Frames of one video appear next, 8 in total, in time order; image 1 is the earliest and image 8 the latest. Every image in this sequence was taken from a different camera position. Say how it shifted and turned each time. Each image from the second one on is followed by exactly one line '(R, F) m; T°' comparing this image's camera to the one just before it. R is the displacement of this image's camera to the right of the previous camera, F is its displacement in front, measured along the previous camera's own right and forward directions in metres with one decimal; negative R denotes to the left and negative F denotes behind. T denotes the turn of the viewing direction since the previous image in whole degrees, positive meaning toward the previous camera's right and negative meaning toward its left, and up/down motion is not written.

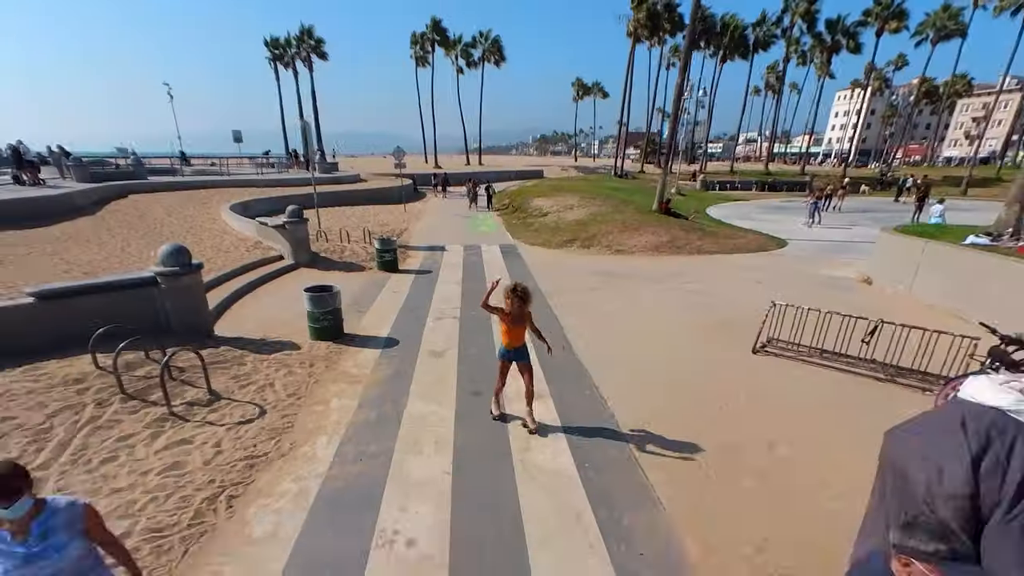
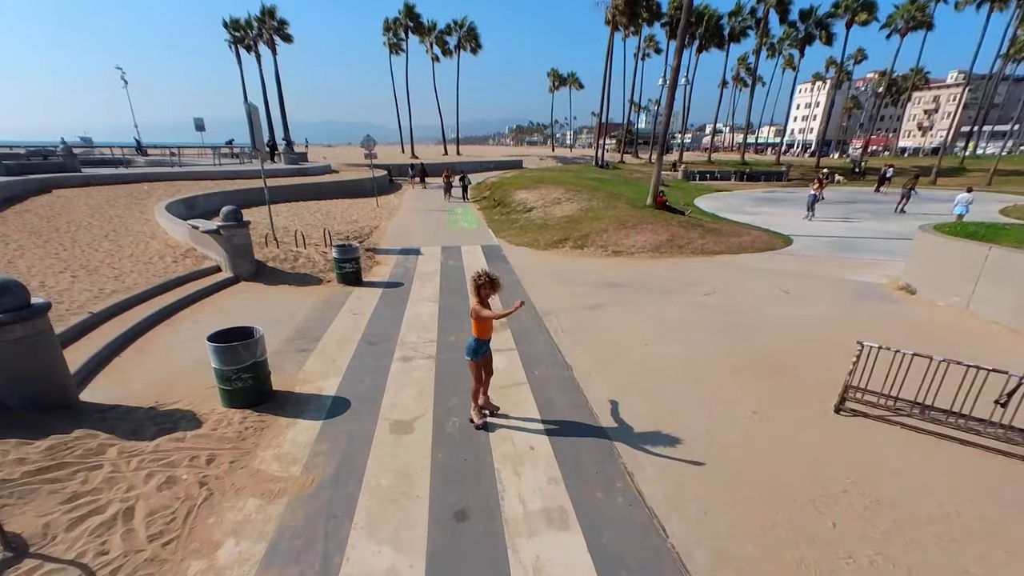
(-0.1, +1.8) m; +2°
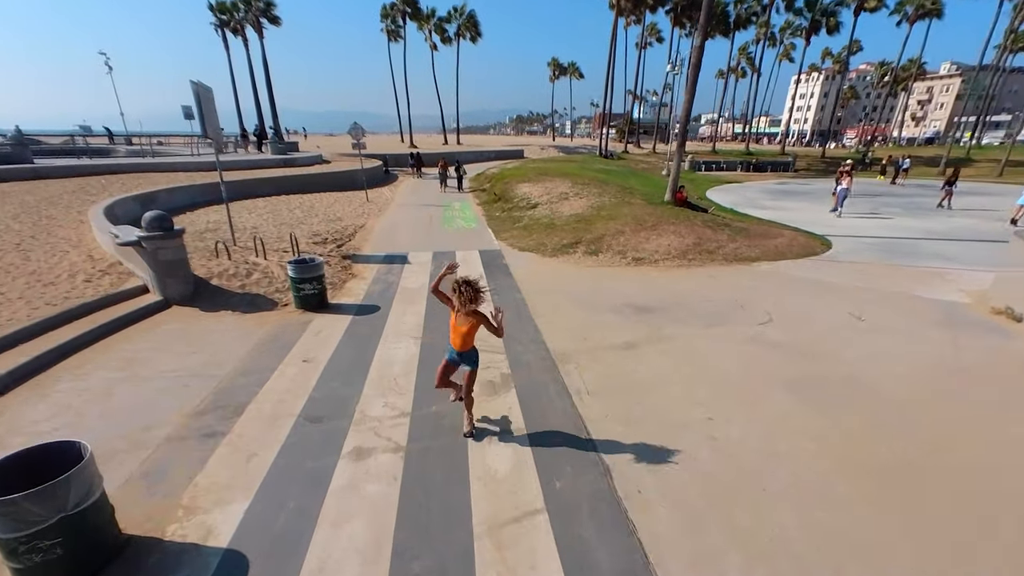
(-0.1, +2.0) m; 0°
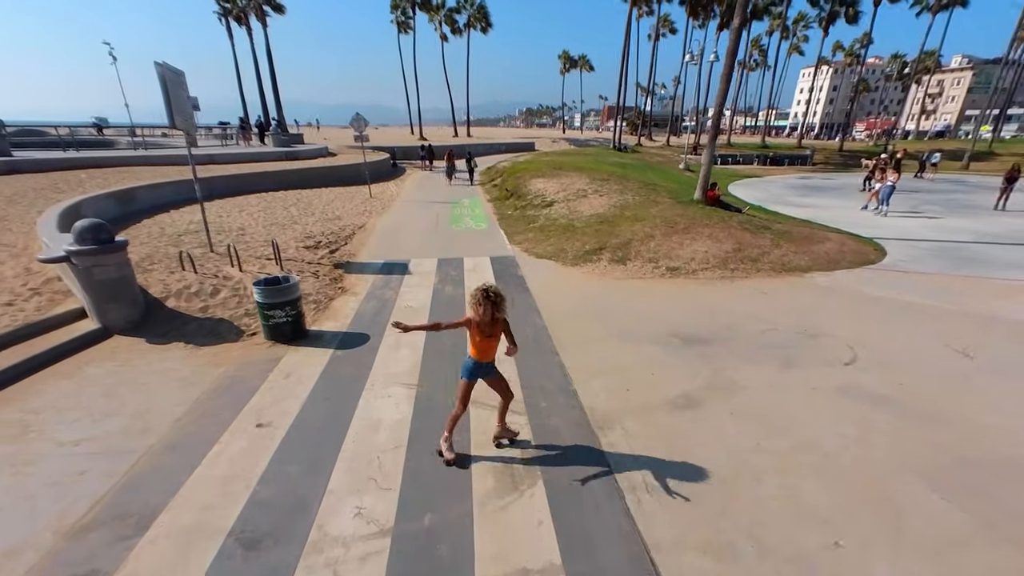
(-0.1, +1.5) m; -1°
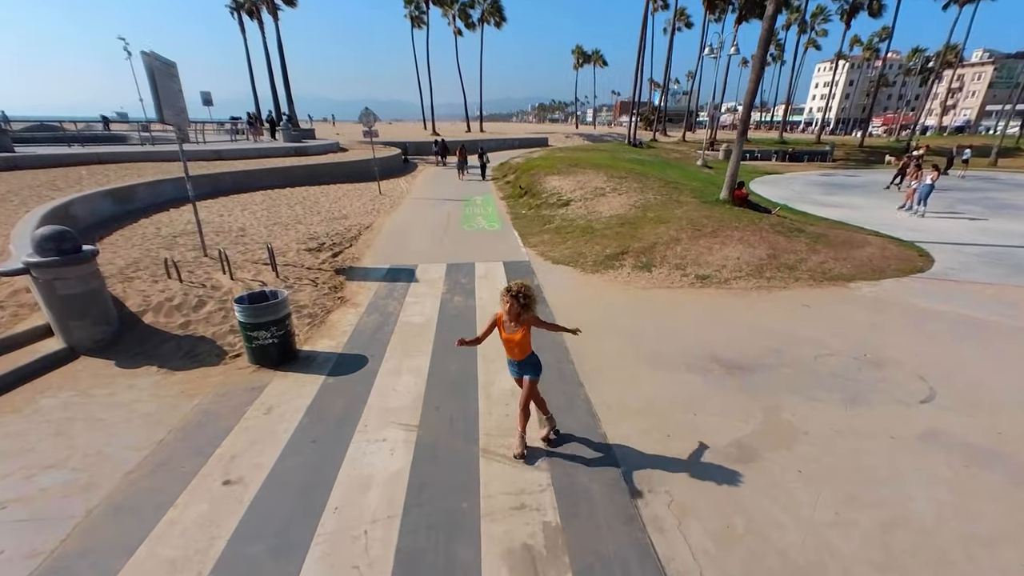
(-0.1, +0.8) m; -1°
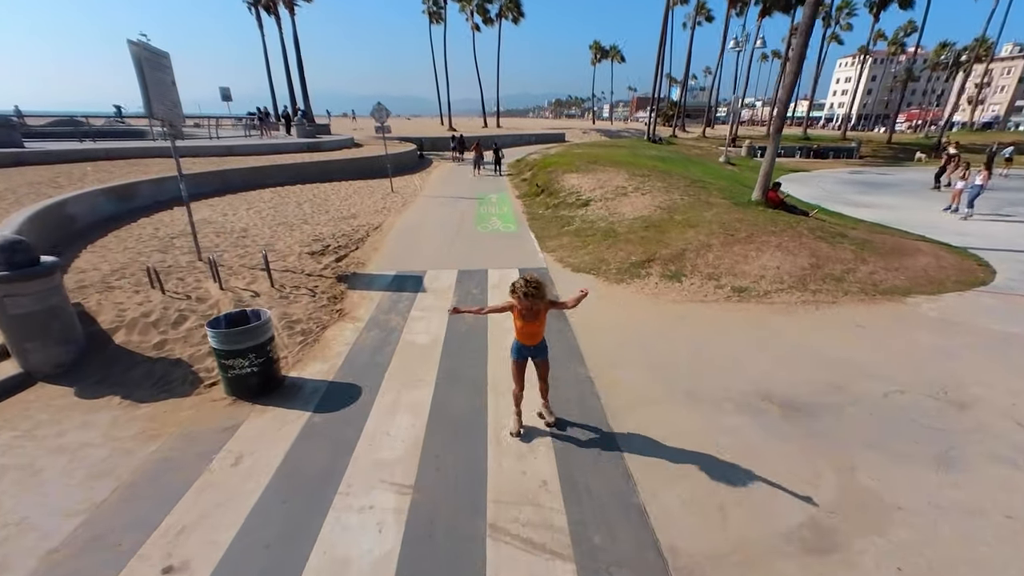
(0.0, +0.8) m; -2°
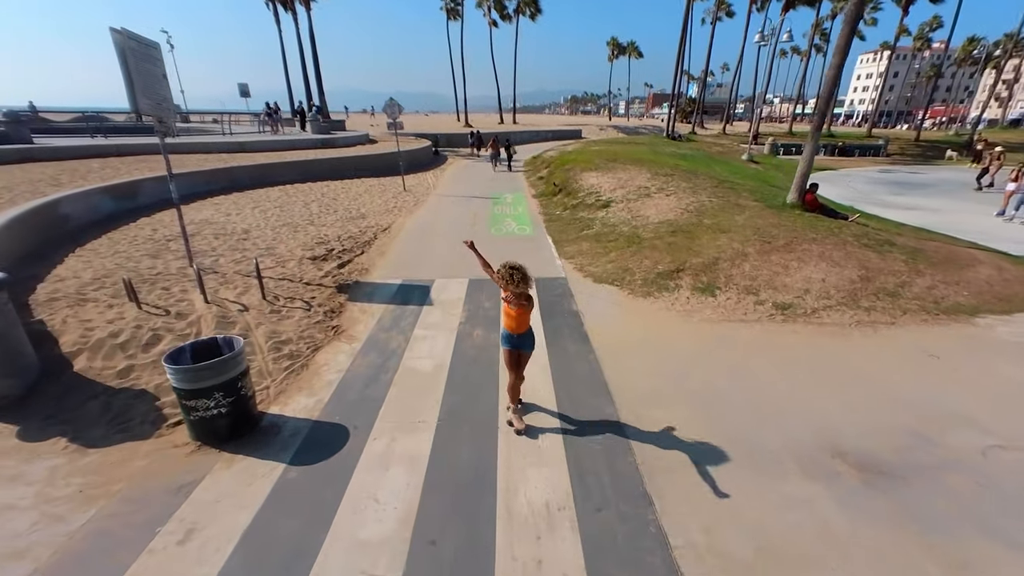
(0.0, +0.8) m; -2°
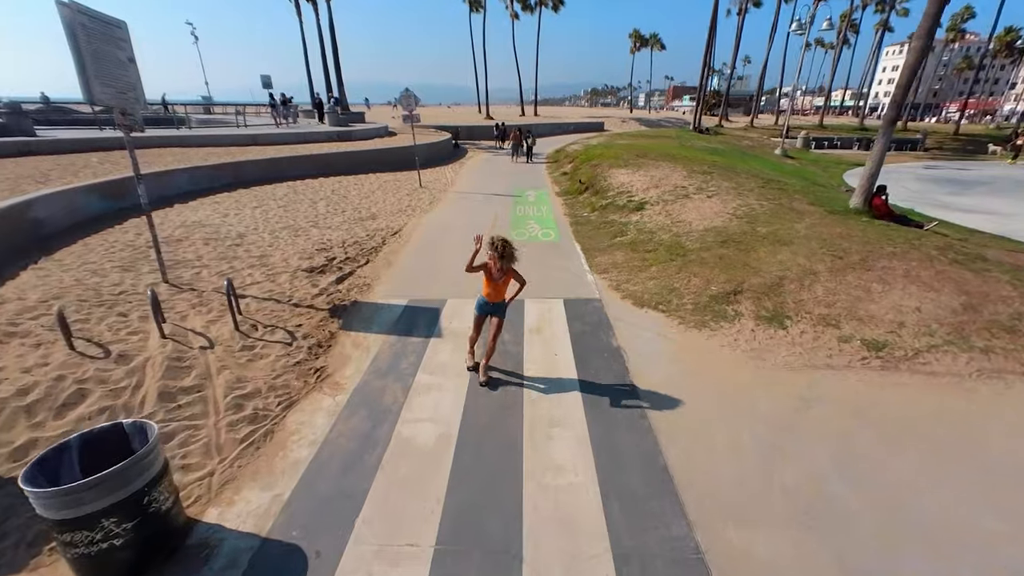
(-0.1, +1.3) m; -2°
